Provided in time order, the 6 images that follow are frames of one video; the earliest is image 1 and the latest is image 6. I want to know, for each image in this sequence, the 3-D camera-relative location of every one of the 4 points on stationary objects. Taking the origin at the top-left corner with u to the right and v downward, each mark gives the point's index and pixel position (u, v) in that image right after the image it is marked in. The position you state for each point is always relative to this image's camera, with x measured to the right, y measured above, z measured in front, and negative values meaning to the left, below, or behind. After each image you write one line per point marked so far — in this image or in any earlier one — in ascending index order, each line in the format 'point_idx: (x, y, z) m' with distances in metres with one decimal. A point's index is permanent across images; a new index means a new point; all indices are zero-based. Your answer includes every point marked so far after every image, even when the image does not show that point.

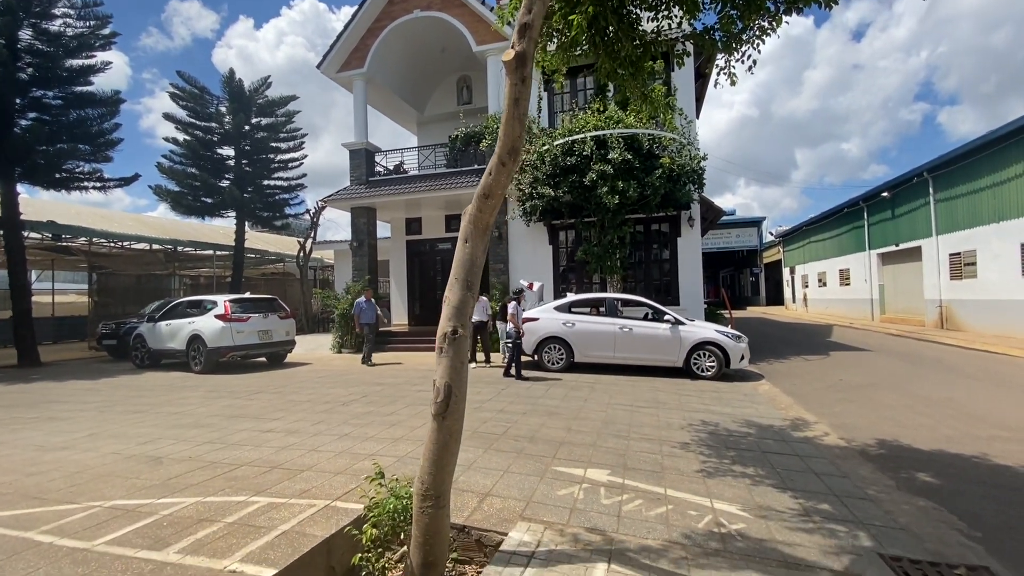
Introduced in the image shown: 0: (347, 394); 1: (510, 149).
0: (-2.7, -1.7, +7.9) m
1: (0.0, +0.8, +2.9) m
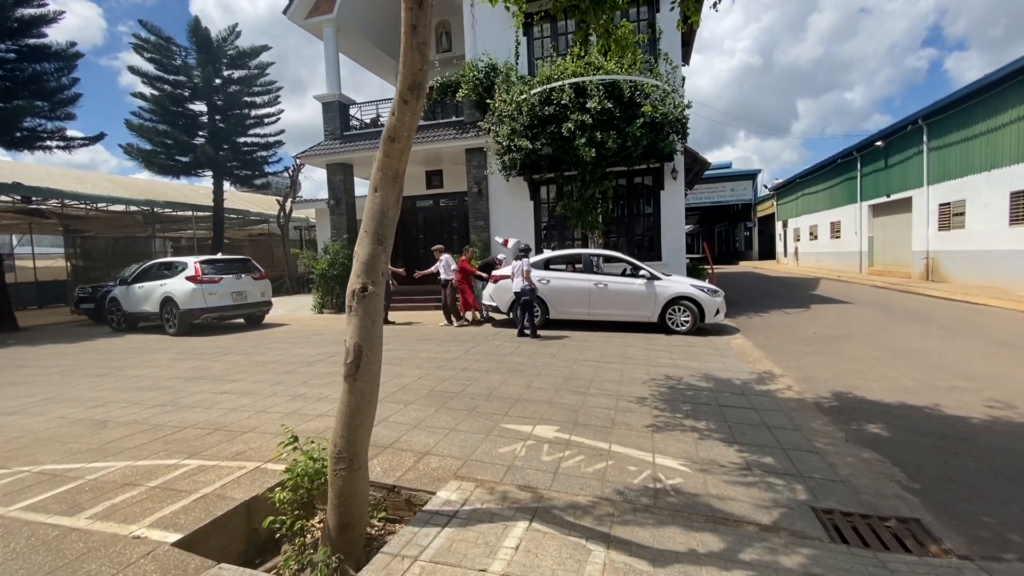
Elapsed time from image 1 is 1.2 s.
0: (-3.2, -1.1, +7.8) m
1: (-0.5, +1.1, +2.6) m
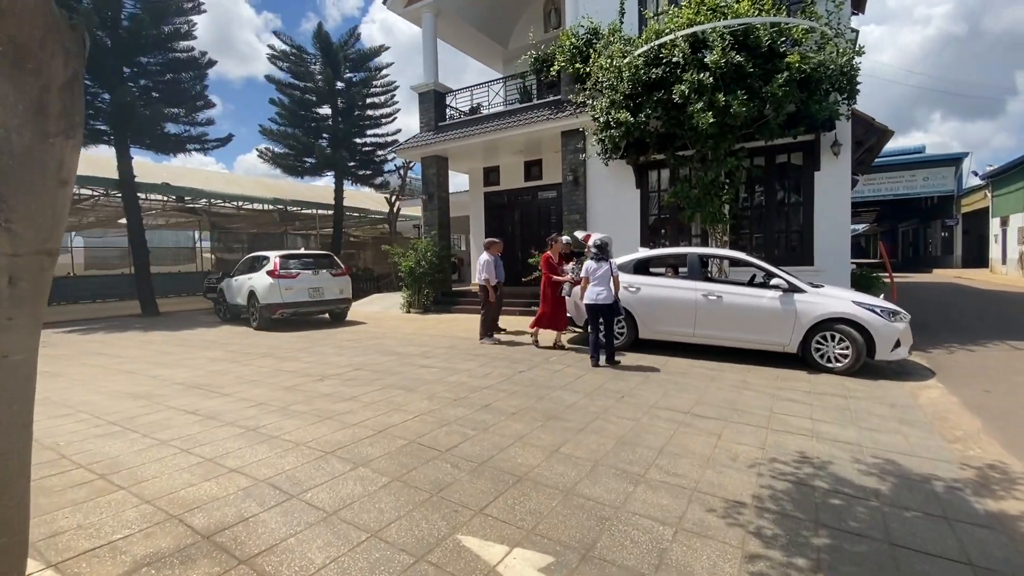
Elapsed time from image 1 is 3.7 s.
0: (-2.3, -1.1, +6.7) m
1: (-1.1, +1.0, +1.0) m
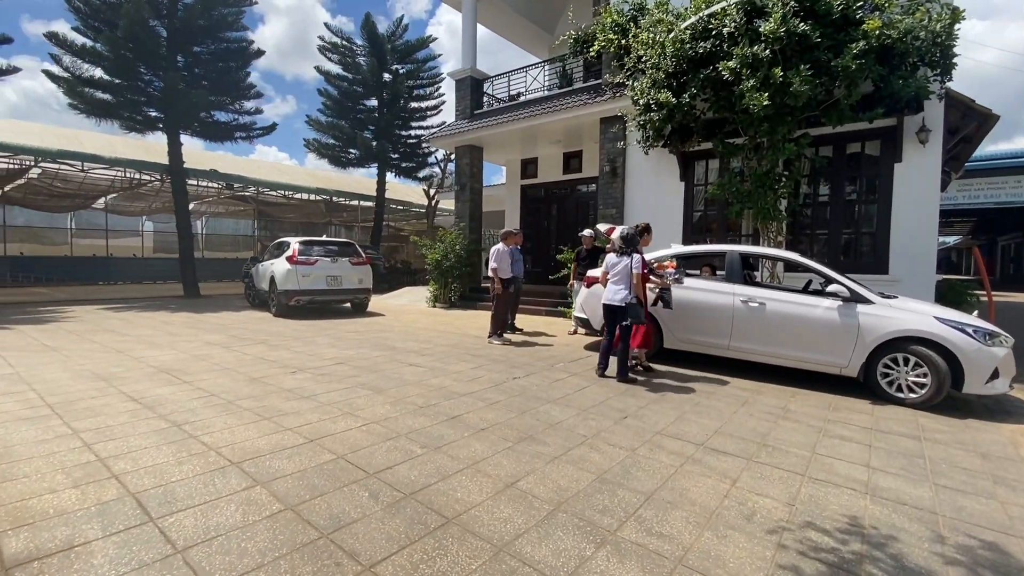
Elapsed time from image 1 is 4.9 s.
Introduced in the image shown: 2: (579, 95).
0: (-2.3, -0.9, +6.2) m
1: (-1.7, +1.2, +0.4) m
2: (+1.5, +4.5, +11.3) m
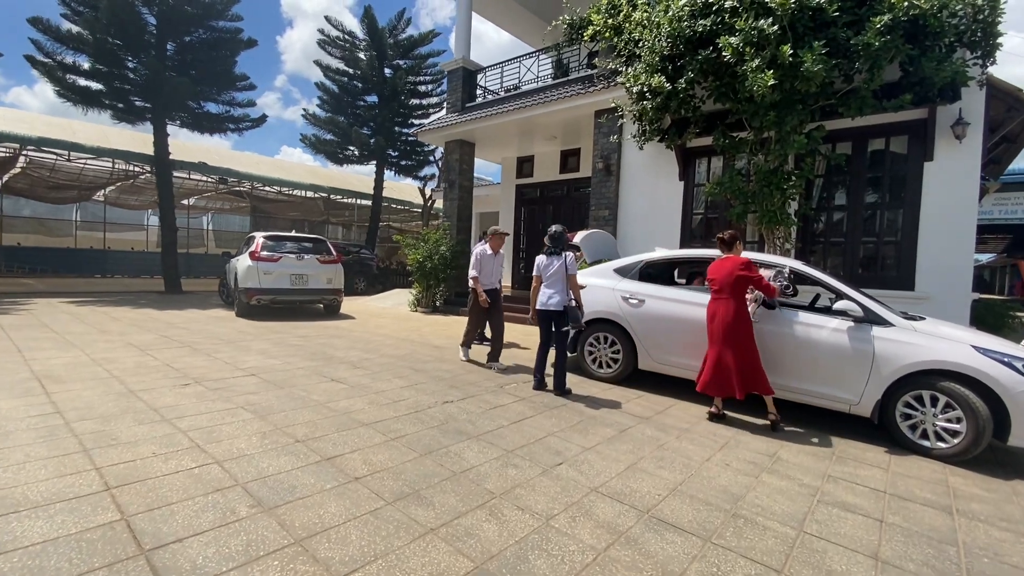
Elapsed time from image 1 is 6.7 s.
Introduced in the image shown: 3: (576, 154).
0: (-2.9, -0.9, +5.3) m
1: (-2.4, +1.3, -0.5) m
2: (+1.3, +4.3, +10.4) m
3: (+1.7, +3.5, +12.9) m
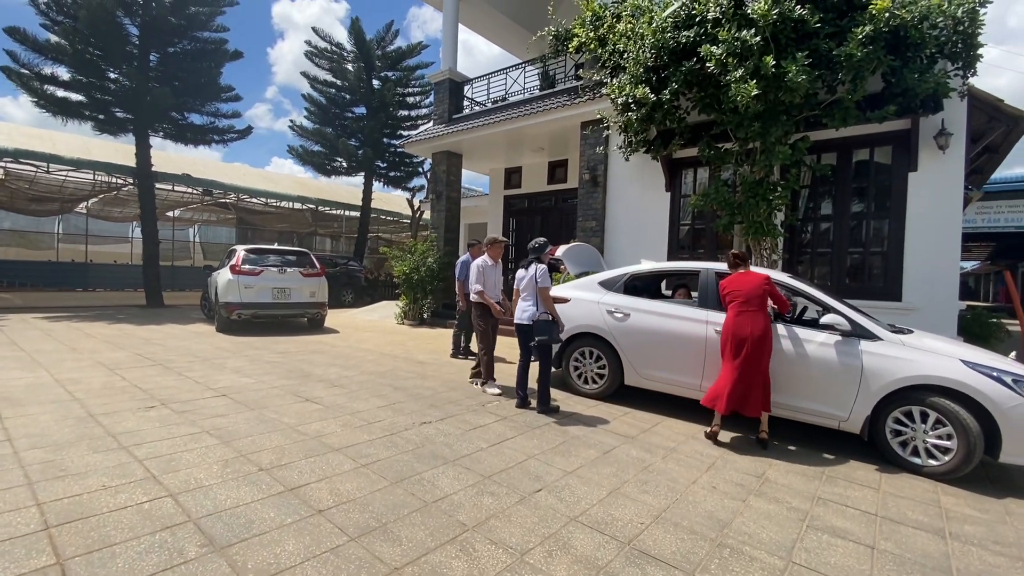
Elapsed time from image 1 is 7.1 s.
0: (-3.1, -1.0, +5.1) m
1: (-2.5, +1.2, -0.6) m
2: (+1.0, +4.1, +10.3) m
3: (+1.4, +3.2, +12.8) m
